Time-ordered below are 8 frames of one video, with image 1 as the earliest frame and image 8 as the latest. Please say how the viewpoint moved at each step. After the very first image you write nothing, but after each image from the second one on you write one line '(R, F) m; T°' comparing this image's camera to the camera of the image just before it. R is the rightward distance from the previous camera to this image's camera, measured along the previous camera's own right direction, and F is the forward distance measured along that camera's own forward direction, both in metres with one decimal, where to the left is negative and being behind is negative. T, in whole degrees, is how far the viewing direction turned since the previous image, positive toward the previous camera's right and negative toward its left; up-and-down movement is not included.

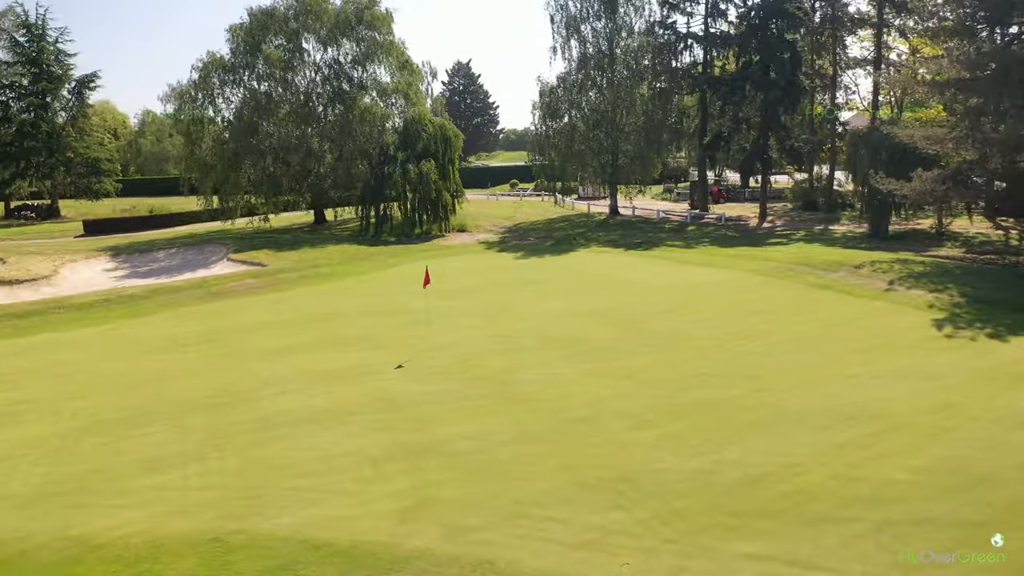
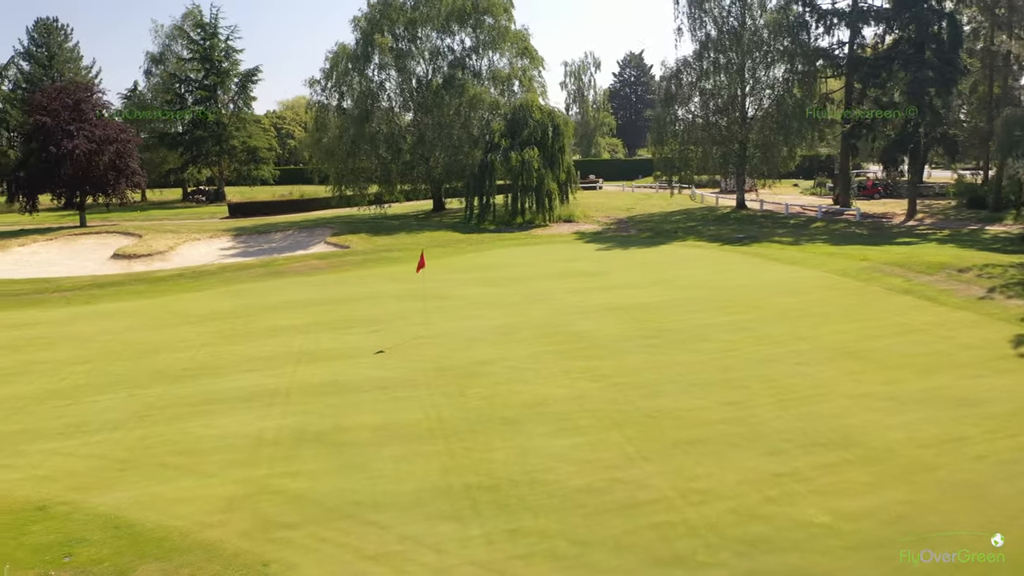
(+2.8, +1.1) m; -13°
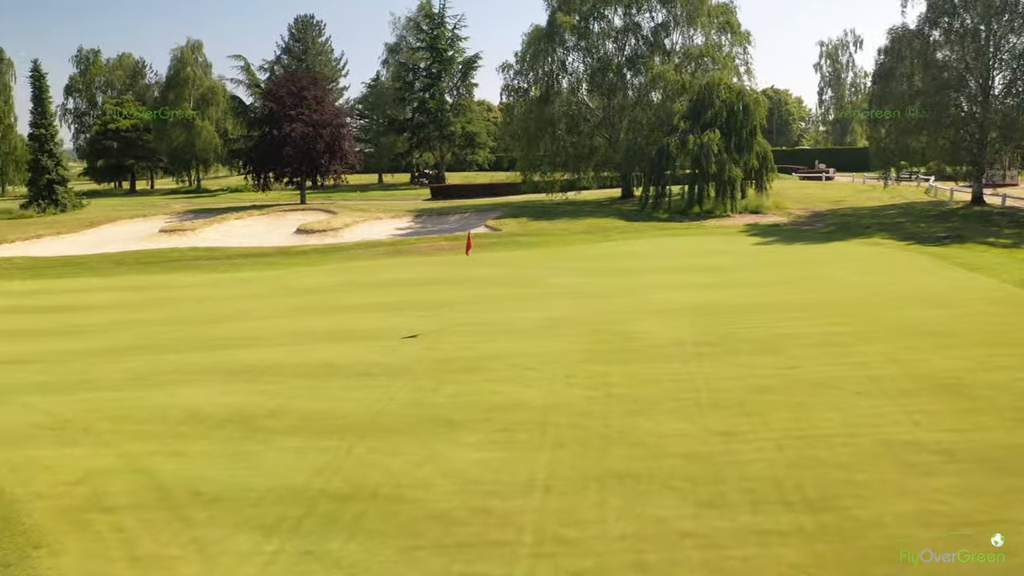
(+2.8, +1.6) m; -19°
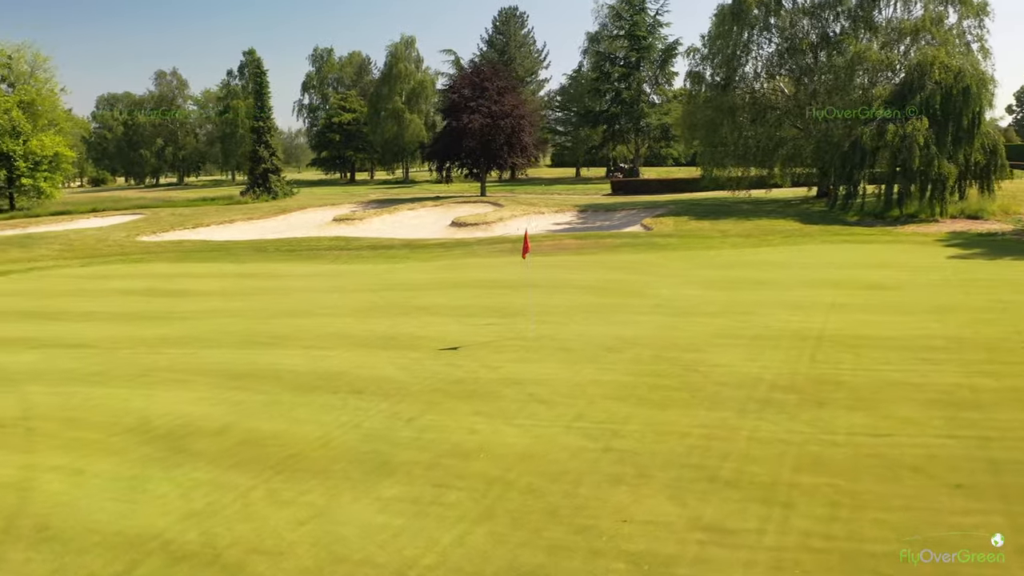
(+1.9, +1.9) m; -16°
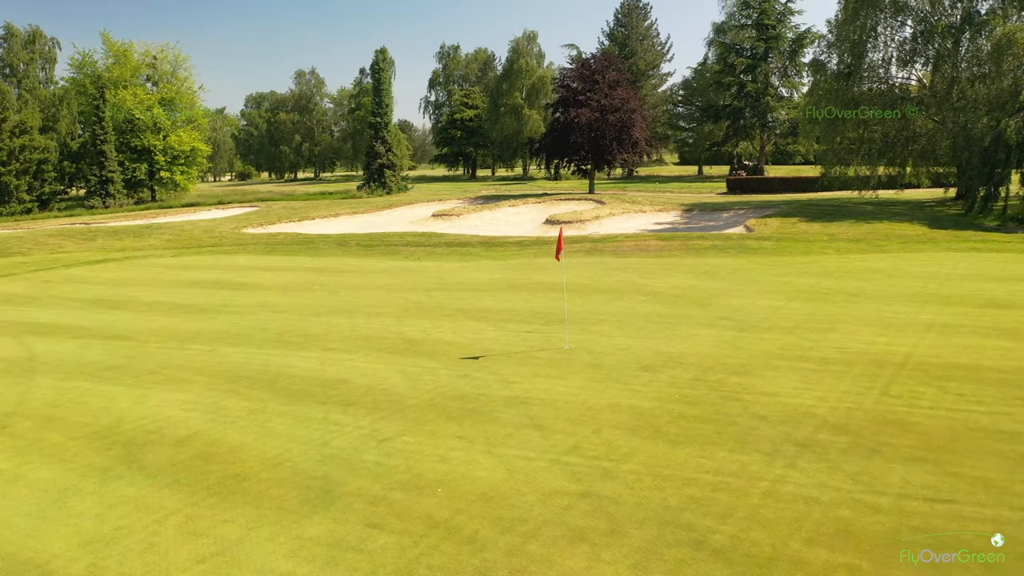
(+1.1, +1.0) m; -9°
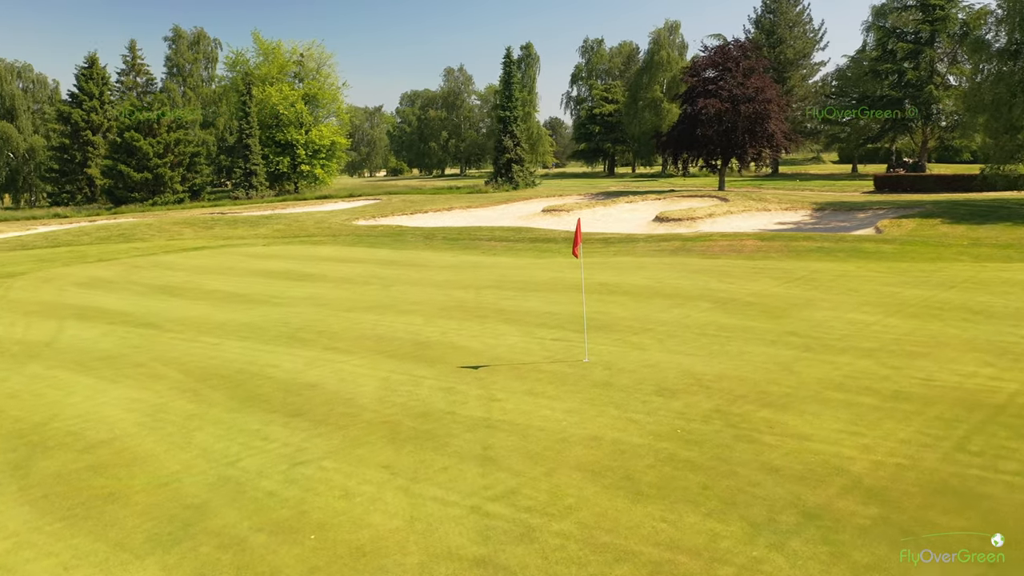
(+1.3, +1.3) m; -11°
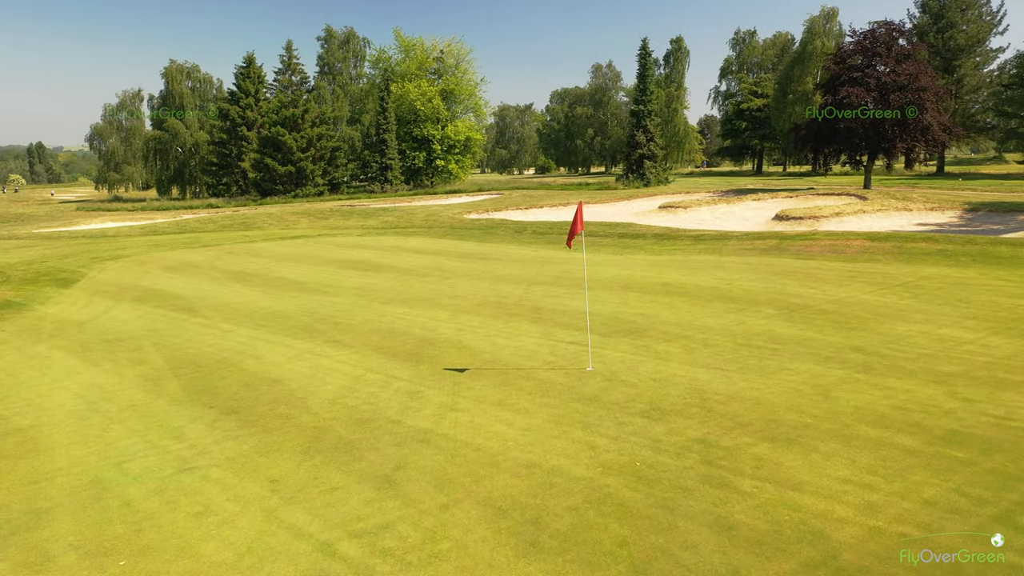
(+1.2, +1.1) m; -11°
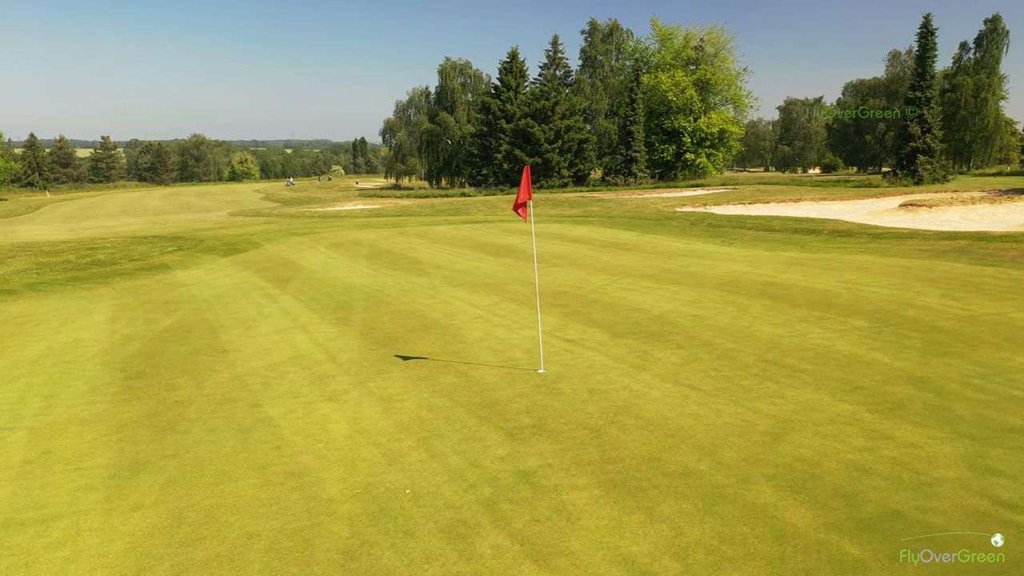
(+2.1, +1.4) m; -19°
